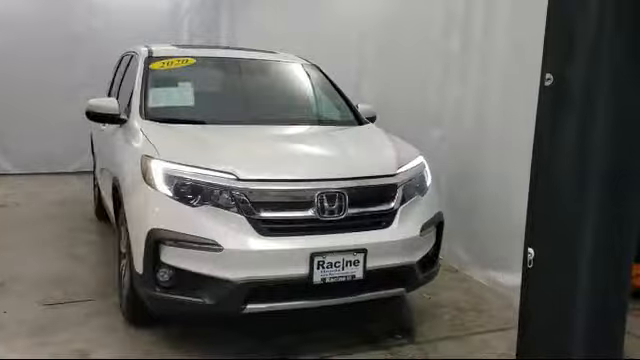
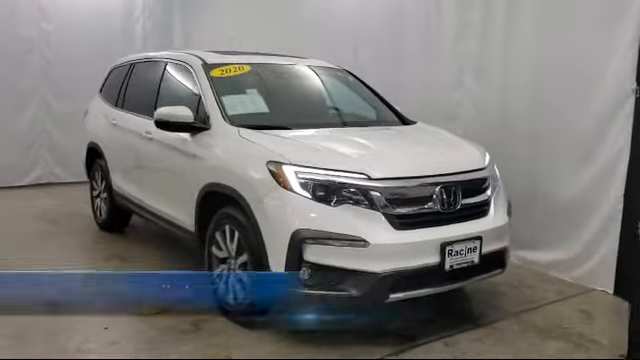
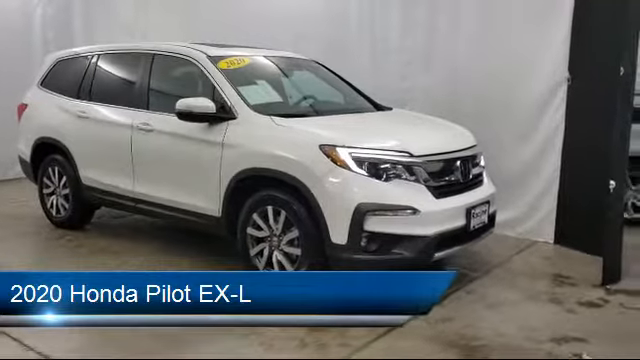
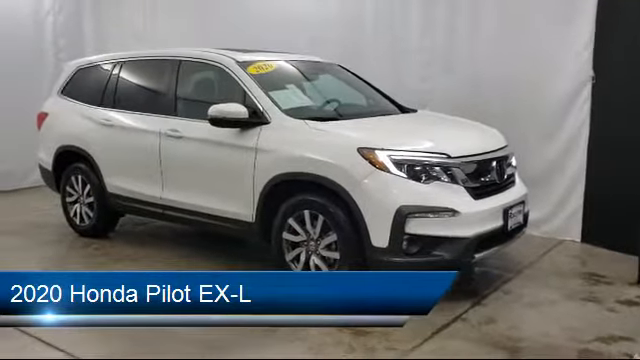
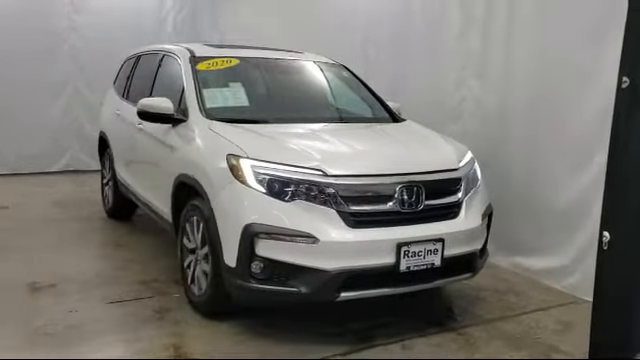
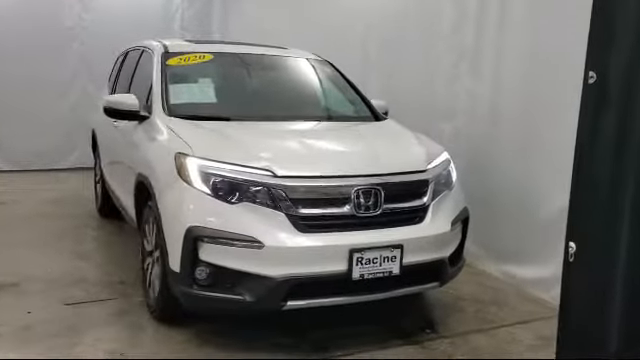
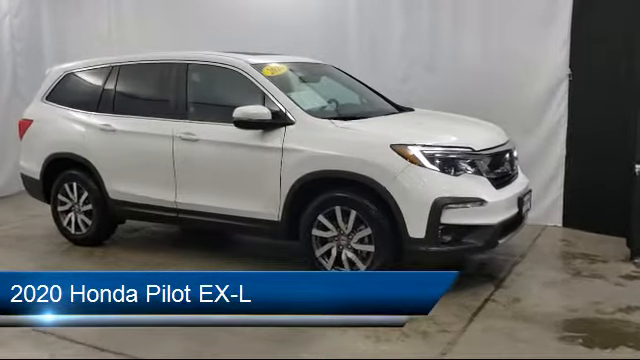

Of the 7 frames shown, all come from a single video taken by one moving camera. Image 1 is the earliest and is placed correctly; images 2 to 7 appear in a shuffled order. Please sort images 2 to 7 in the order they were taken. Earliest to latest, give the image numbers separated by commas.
6, 5, 2, 3, 4, 7
